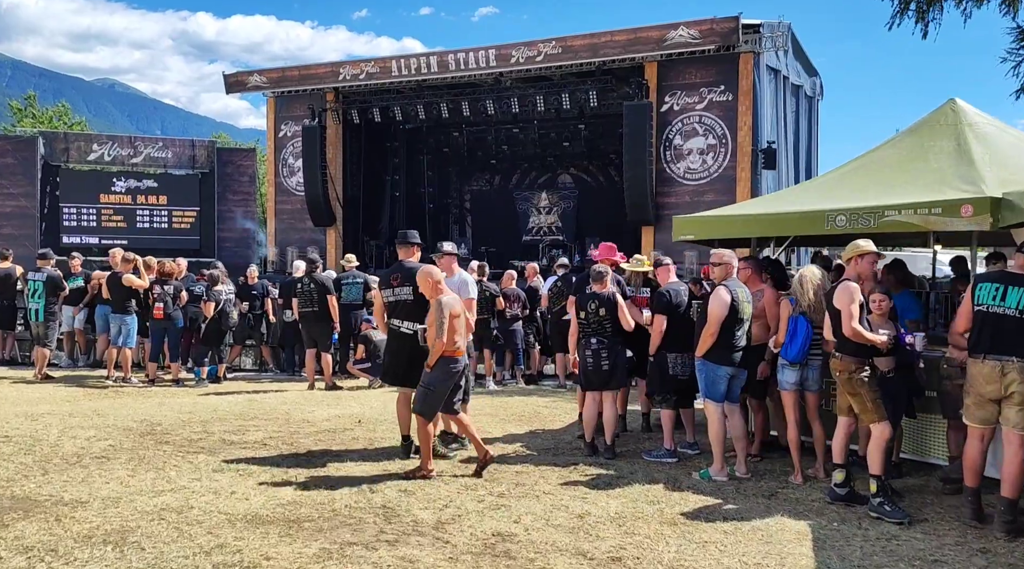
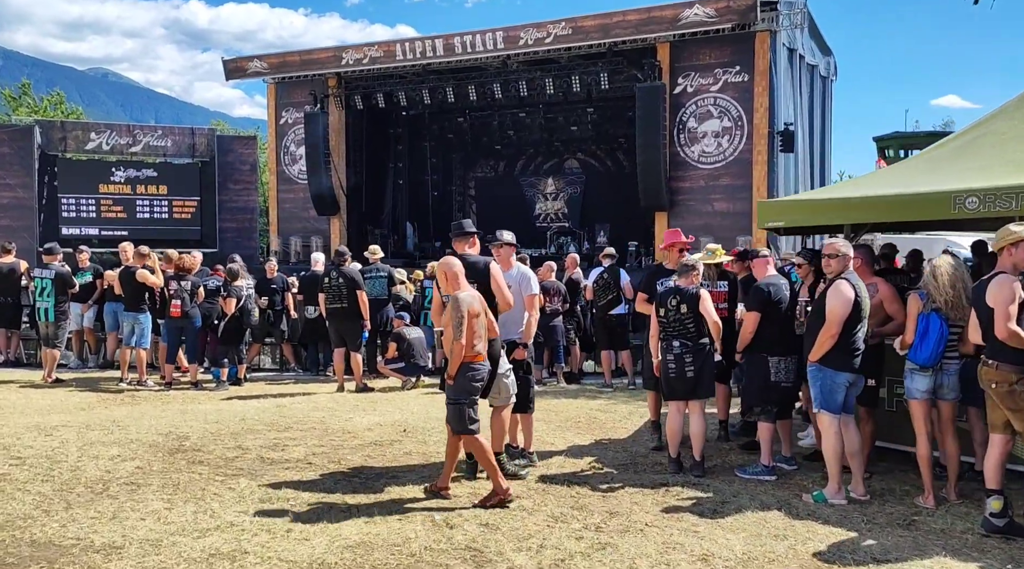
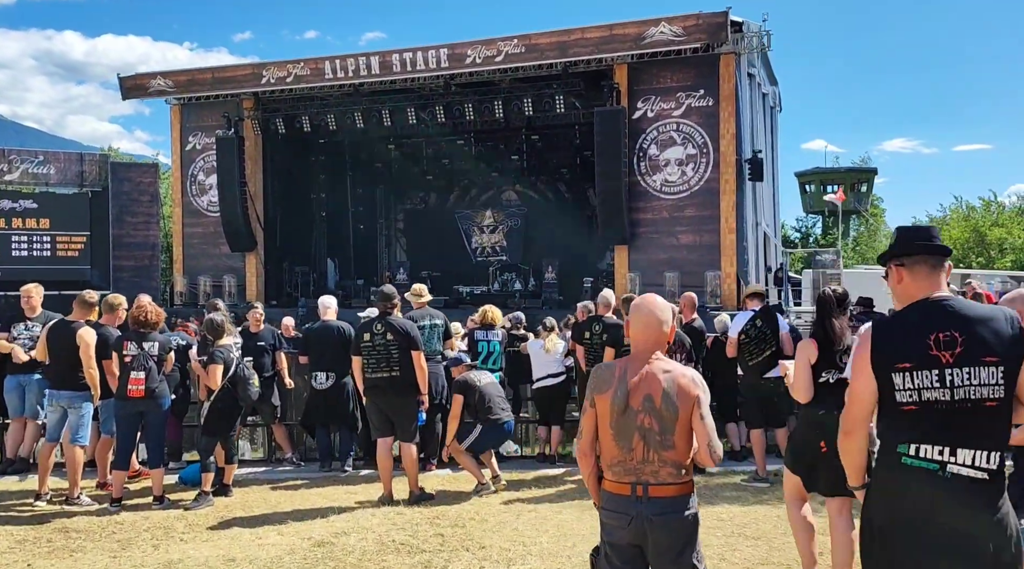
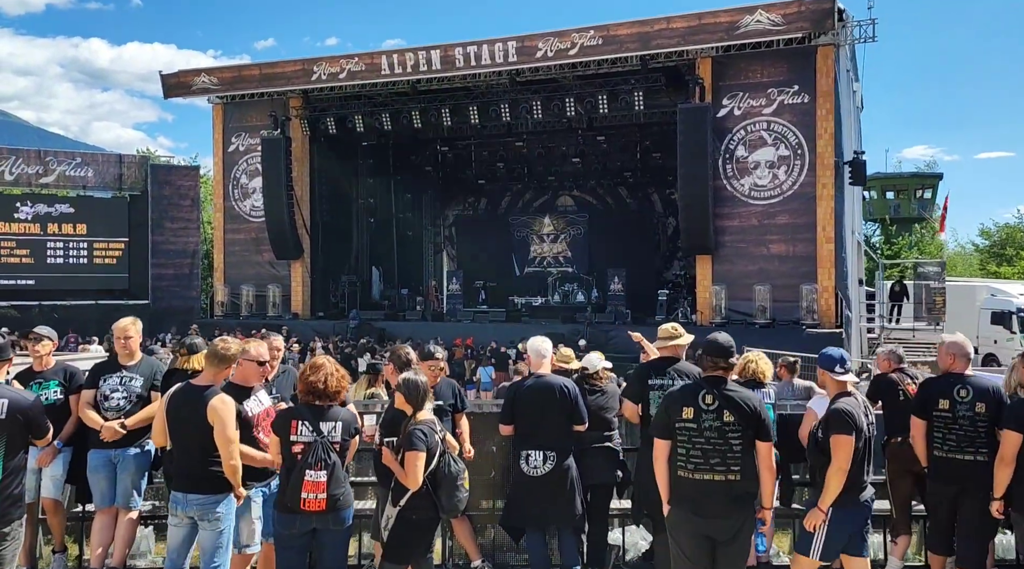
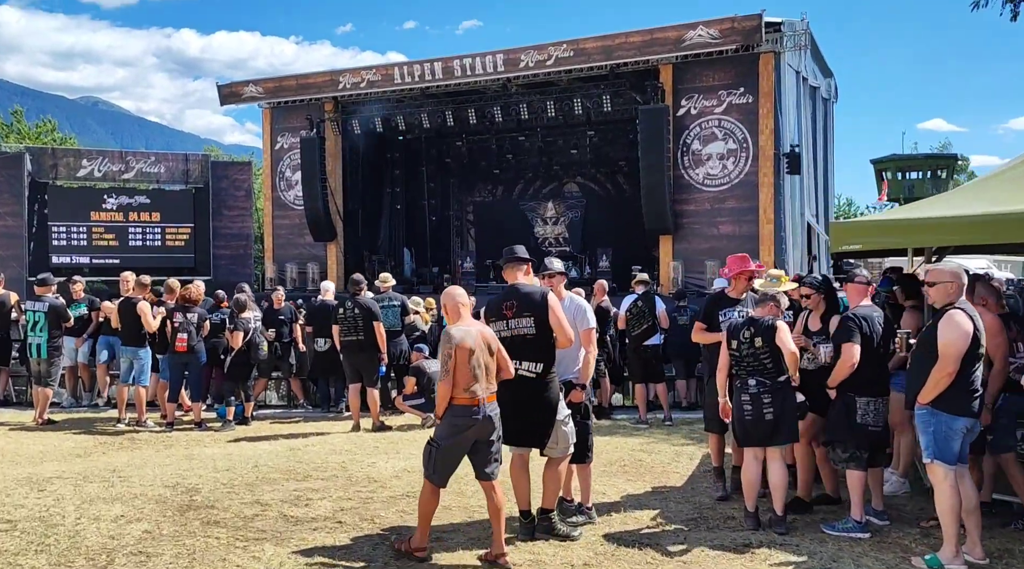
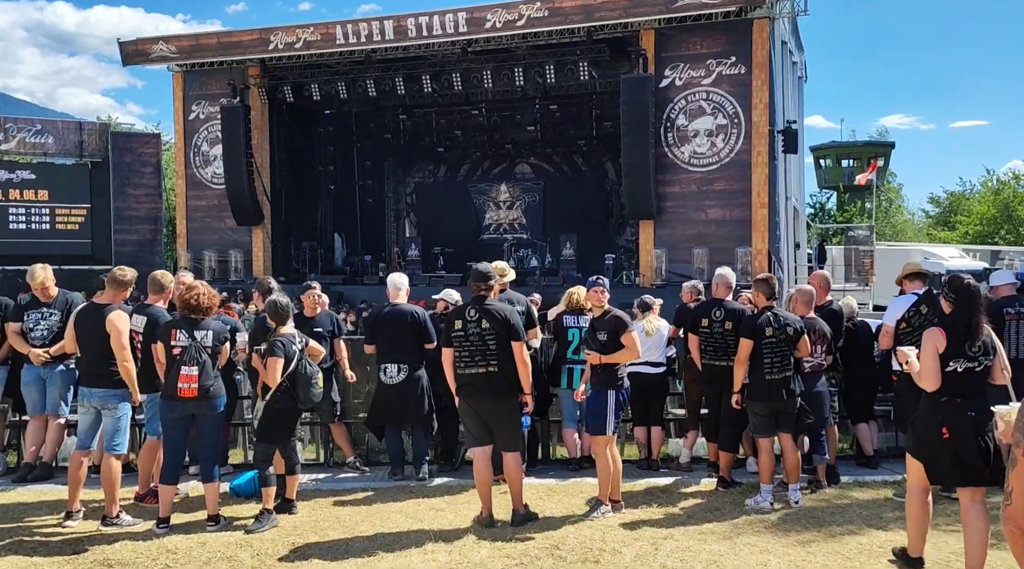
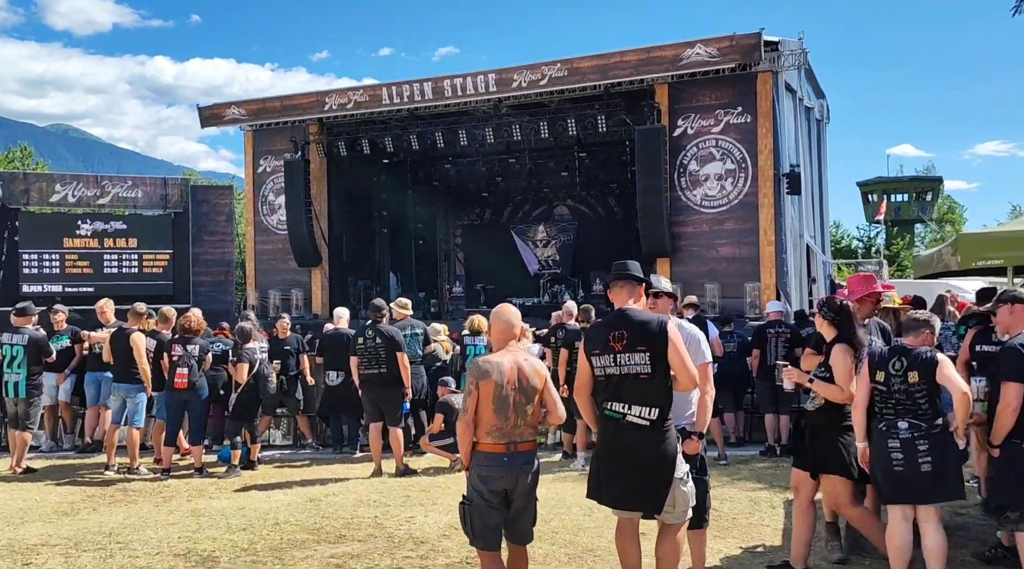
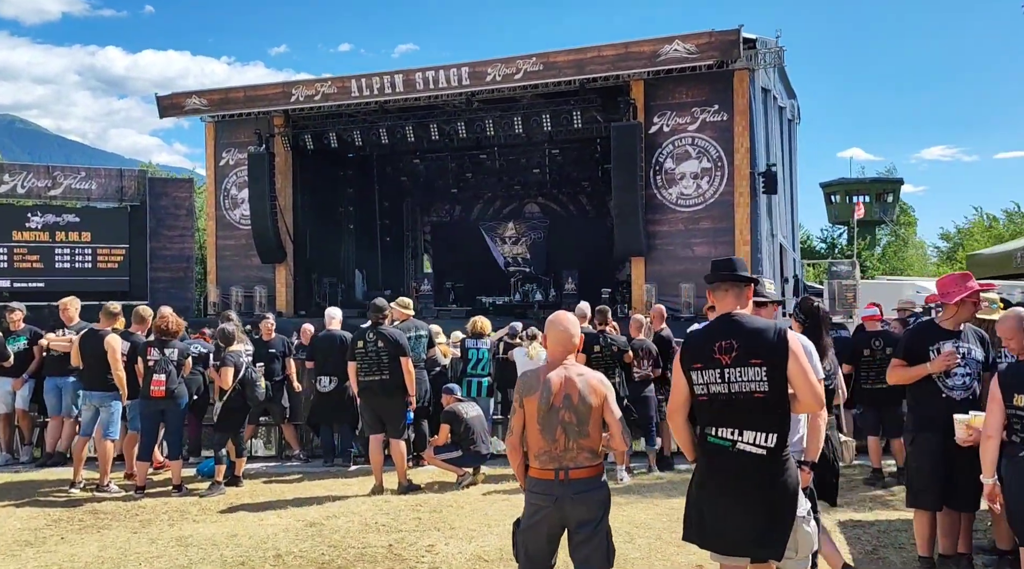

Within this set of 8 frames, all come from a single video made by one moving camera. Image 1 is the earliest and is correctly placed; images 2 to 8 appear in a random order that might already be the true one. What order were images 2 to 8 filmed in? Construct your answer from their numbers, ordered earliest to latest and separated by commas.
2, 5, 7, 8, 3, 6, 4
